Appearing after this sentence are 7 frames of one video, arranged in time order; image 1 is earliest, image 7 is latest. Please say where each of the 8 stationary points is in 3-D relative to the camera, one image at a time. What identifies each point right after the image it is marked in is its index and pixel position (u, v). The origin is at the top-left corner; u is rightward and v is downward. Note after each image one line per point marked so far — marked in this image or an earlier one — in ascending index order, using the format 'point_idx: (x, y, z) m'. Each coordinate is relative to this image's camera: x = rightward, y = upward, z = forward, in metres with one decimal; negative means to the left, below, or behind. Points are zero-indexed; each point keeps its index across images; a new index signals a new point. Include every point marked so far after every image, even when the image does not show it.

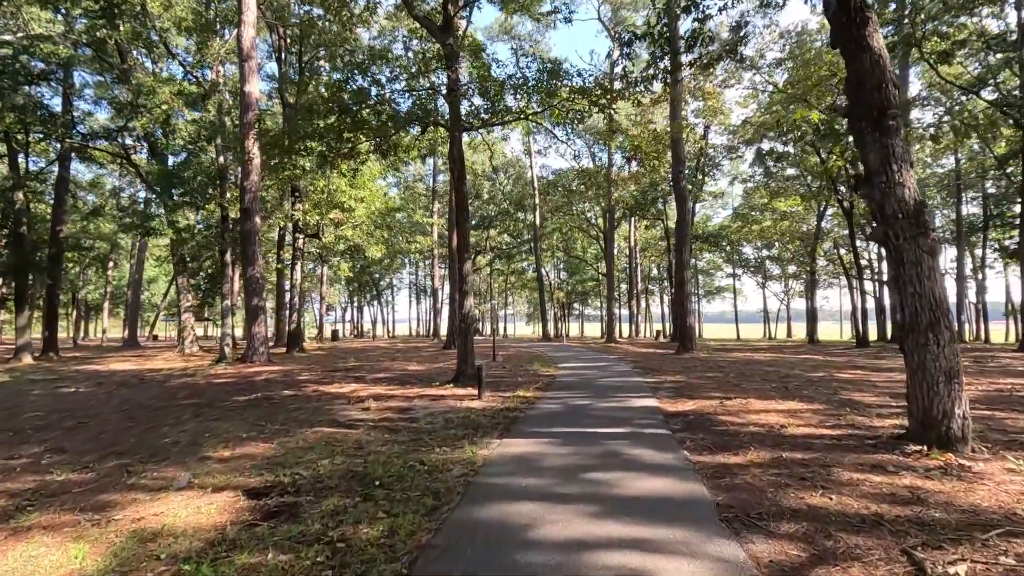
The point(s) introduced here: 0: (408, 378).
0: (-2.3, -2.0, +11.7) m
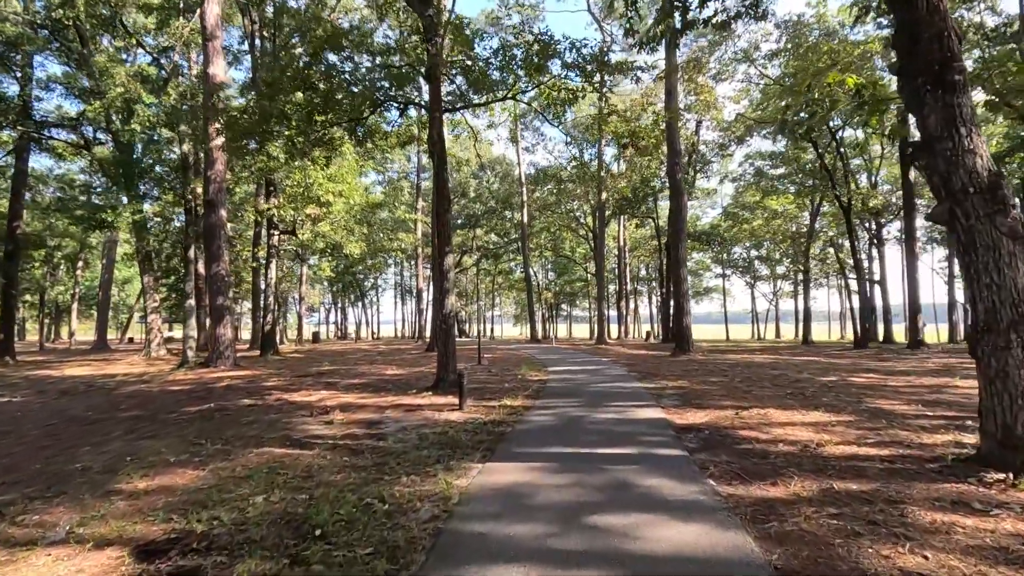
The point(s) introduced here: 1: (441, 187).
0: (-2.6, -1.9, +10.7) m
1: (-1.3, +1.8, +9.5) m
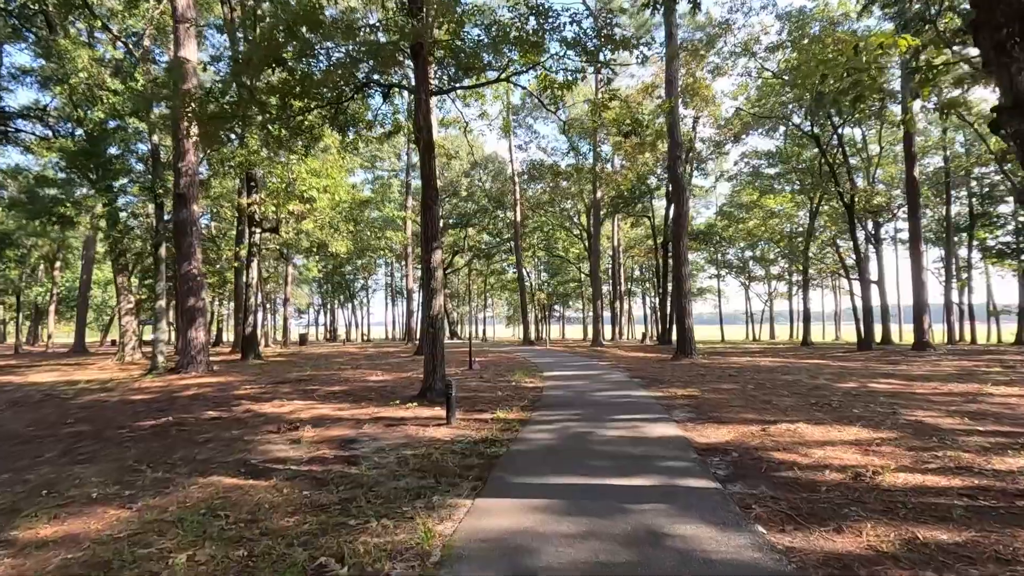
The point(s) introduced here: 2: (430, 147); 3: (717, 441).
0: (-2.7, -1.9, +9.8) m
1: (-1.4, +1.9, +8.7) m
2: (-1.4, +2.3, +8.7) m
3: (+2.0, -1.5, +5.2) m
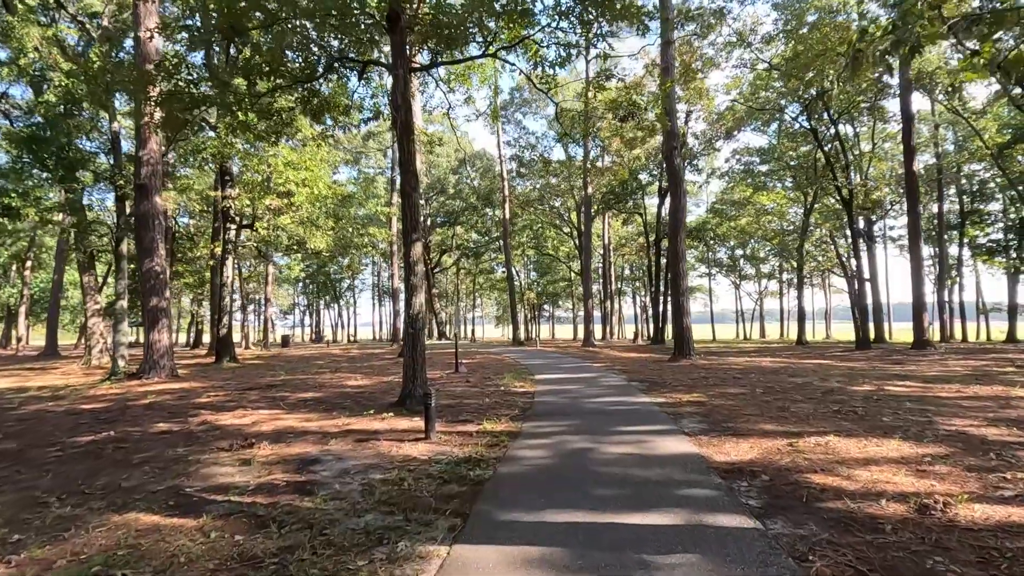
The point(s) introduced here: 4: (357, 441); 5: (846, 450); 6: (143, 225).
0: (-2.9, -1.9, +9.0) m
1: (-1.6, +1.9, +7.9) m
2: (-1.5, +2.4, +7.9) m
3: (+1.9, -1.4, +4.4) m
4: (-1.7, -1.7, +5.7) m
5: (+2.9, -1.4, +4.6) m
6: (-8.3, +1.4, +11.8) m
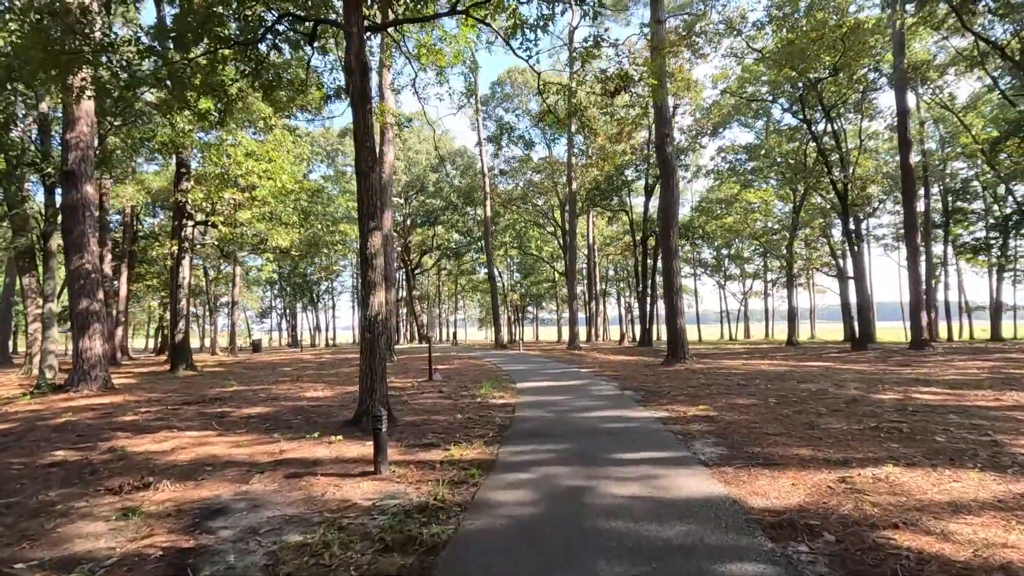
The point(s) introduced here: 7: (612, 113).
0: (-3.2, -1.9, +7.7) m
1: (-1.9, +1.9, +6.7) m
2: (-1.9, +2.4, +6.7) m
3: (+1.7, -1.4, +3.3) m
4: (-1.9, -1.6, +4.5) m
5: (+2.7, -1.3, +3.5) m
6: (-8.7, +1.4, +10.4) m
7: (+2.2, +3.9, +11.7) m
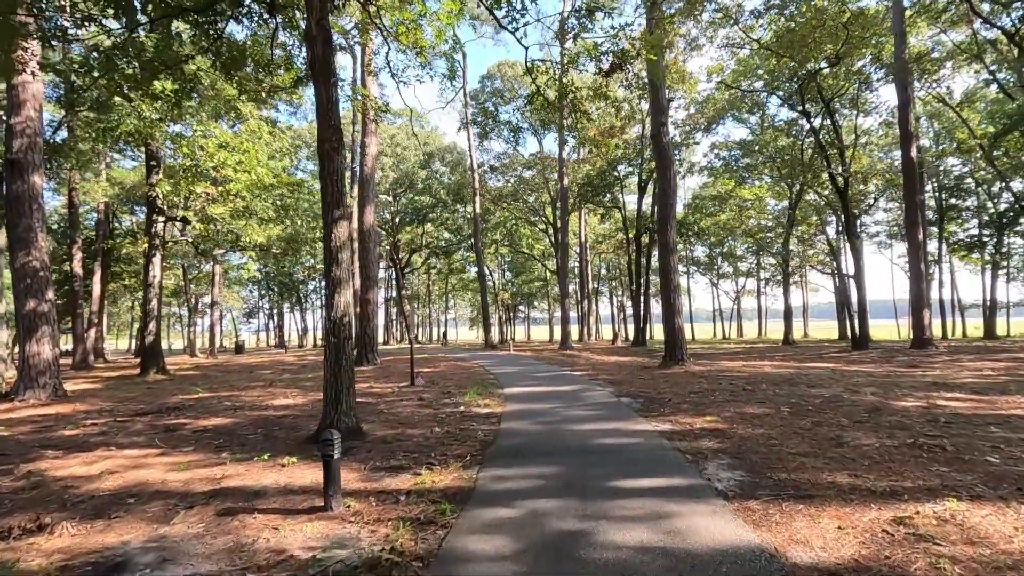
0: (-3.4, -1.8, +6.9) m
1: (-2.1, +2.0, +5.9) m
2: (-2.0, +2.5, +5.9) m
3: (+1.6, -1.3, +2.6) m
4: (-2.1, -1.6, +3.7) m
5: (+2.6, -1.3, +2.8) m
6: (-8.9, +1.4, +9.5) m
7: (+2.0, +4.0, +11.0) m
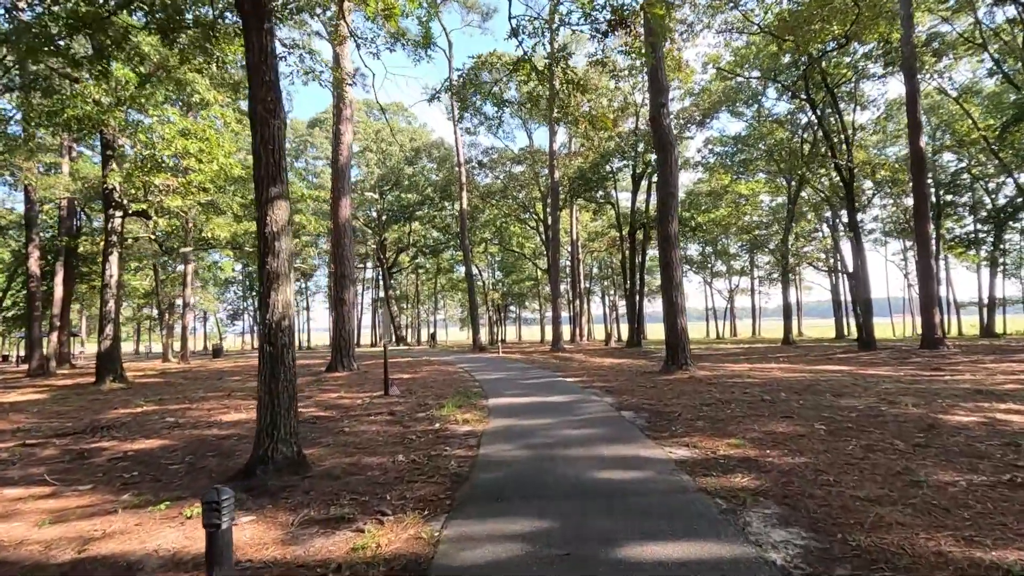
0: (-3.6, -1.8, +5.7) m
1: (-2.3, +2.0, +4.7) m
2: (-2.2, +2.5, +4.7) m
3: (+1.5, -1.3, +1.5) m
4: (-2.2, -1.5, +2.6) m
5: (+2.4, -1.2, +1.7) m
6: (-9.2, +1.4, +8.3) m
7: (+1.7, +4.0, +9.9) m
